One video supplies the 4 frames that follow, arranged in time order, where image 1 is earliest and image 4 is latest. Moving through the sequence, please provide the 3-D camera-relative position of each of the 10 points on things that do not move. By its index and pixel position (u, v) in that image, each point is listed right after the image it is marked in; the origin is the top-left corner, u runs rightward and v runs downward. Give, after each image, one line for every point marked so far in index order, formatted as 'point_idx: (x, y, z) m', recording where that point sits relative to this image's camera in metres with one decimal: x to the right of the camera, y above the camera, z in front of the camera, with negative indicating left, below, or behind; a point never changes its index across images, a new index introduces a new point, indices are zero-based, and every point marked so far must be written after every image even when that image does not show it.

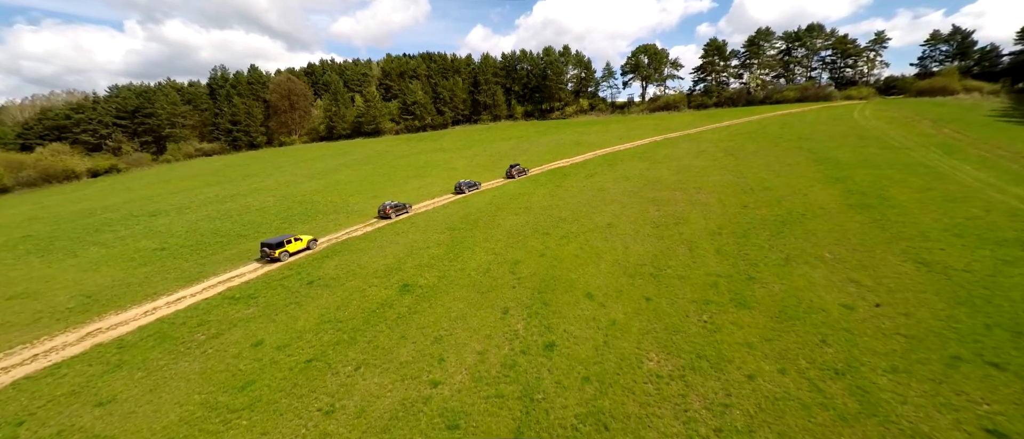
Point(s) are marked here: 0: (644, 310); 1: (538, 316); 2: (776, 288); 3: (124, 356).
0: (+7.4, -5.1, +19.5) m
1: (+1.5, -5.5, +20.0) m
2: (+14.7, -3.8, +19.5) m
3: (-17.6, -6.2, +15.8) m
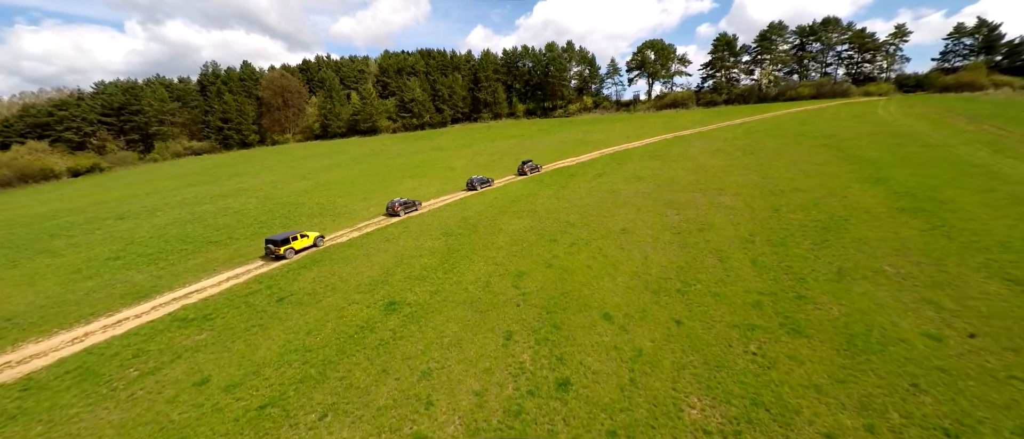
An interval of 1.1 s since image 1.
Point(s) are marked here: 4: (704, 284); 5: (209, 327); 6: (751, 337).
0: (+7.6, -5.4, +16.2) m
1: (+1.7, -5.9, +16.7) m
2: (+14.9, -4.2, +16.2) m
3: (-17.3, -6.6, +12.5) m
4: (+10.9, -3.7, +19.9) m
5: (-15.0, -5.3, +17.3) m
6: (+10.6, -5.2, +15.5) m
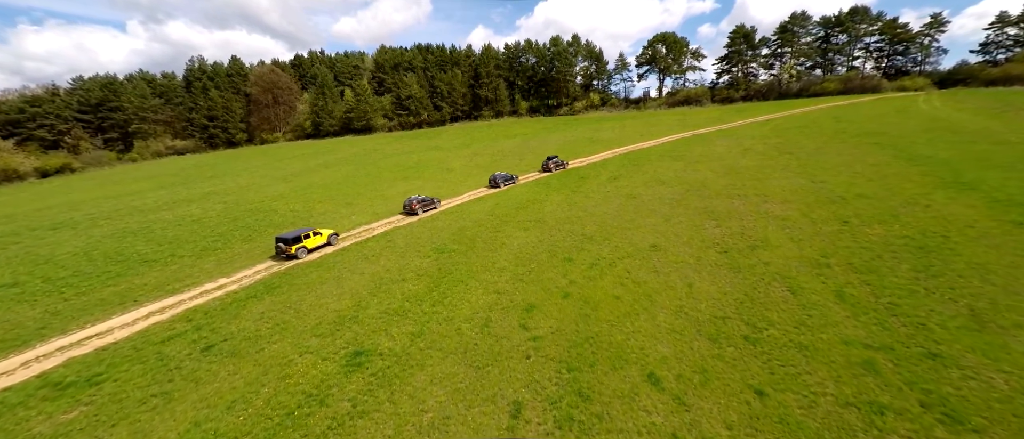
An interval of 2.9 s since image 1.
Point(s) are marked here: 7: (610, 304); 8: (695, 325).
0: (+7.9, -6.3, +11.0) m
1: (+2.0, -6.8, +11.4) m
2: (+15.2, -5.1, +10.9) m
3: (-17.1, -7.4, +7.4) m
4: (+11.2, -4.6, +14.6) m
5: (-14.7, -6.2, +12.2) m
6: (+10.9, -6.1, +10.2) m
7: (+5.0, -4.3, +17.9) m
8: (+8.2, -4.7, +15.7) m
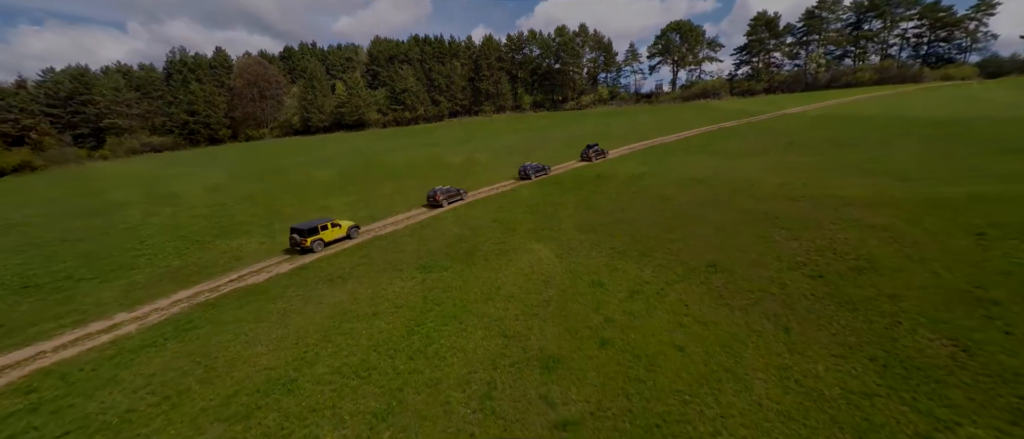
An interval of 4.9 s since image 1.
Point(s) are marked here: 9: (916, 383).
0: (+8.4, -6.8, +5.1) m
1: (+2.5, -7.3, +5.6) m
2: (+15.7, -5.6, +5.0) m
3: (-16.6, -7.9, +1.5) m
4: (+11.7, -5.1, +8.7) m
5: (-14.2, -6.7, +6.3) m
6: (+11.4, -6.6, +4.3) m
7: (+5.5, -4.8, +12.0) m
8: (+8.7, -5.2, +9.8) m
9: (+11.5, -4.6, +10.1) m
